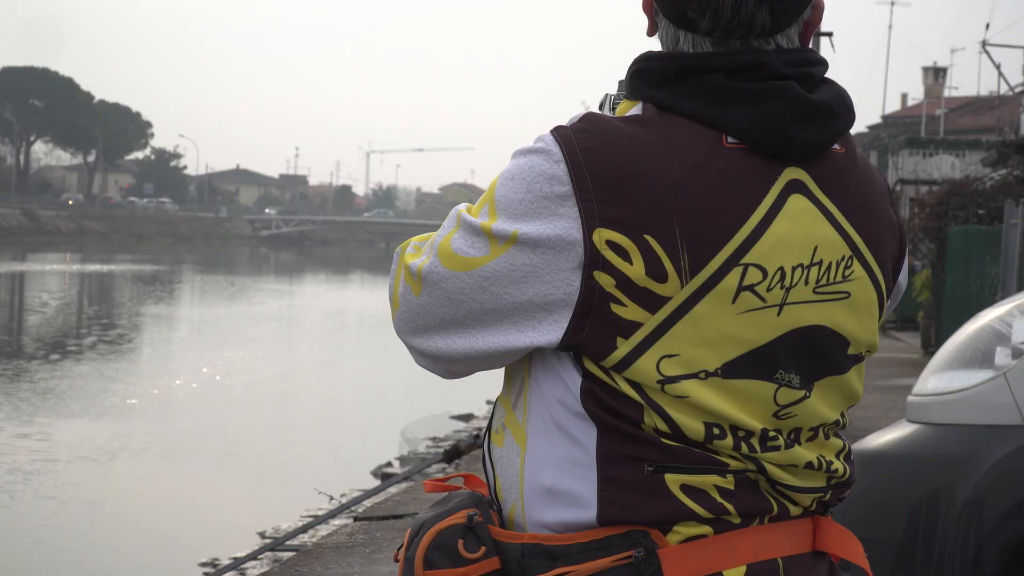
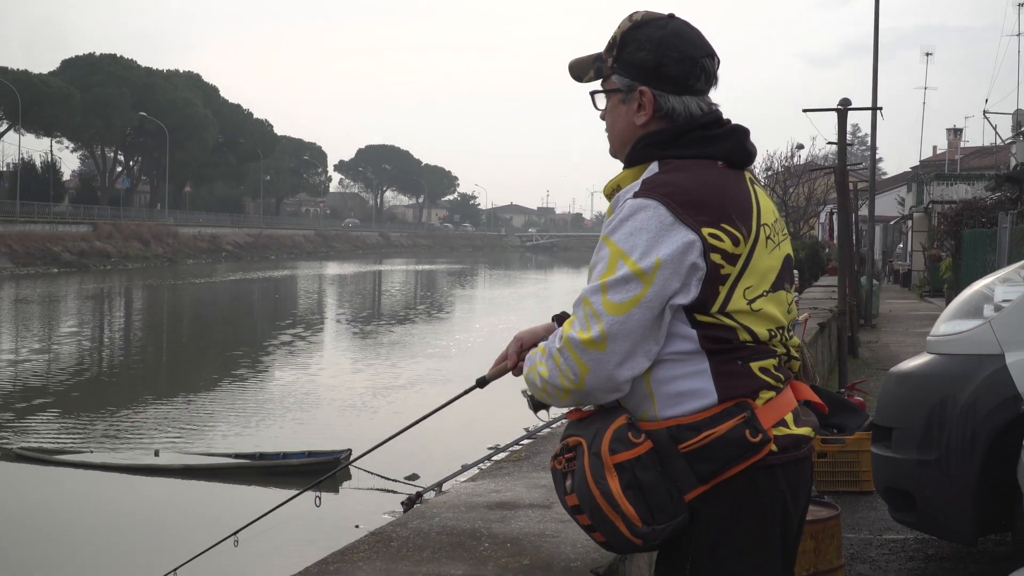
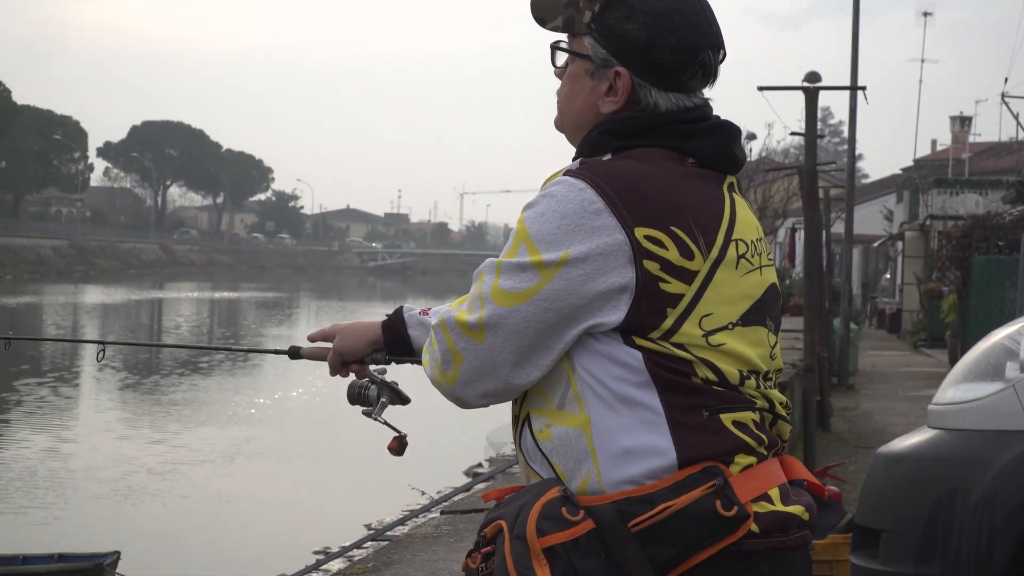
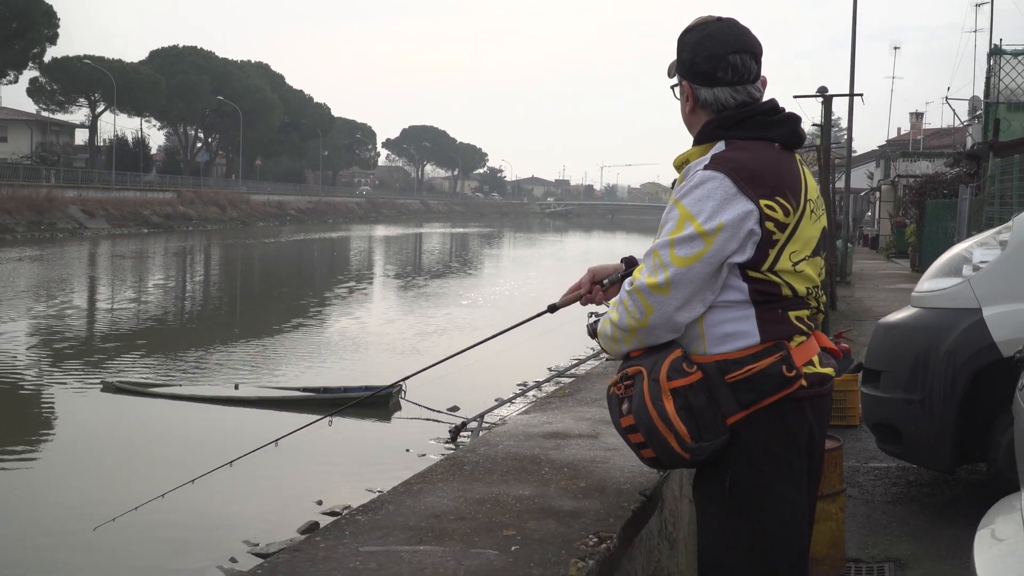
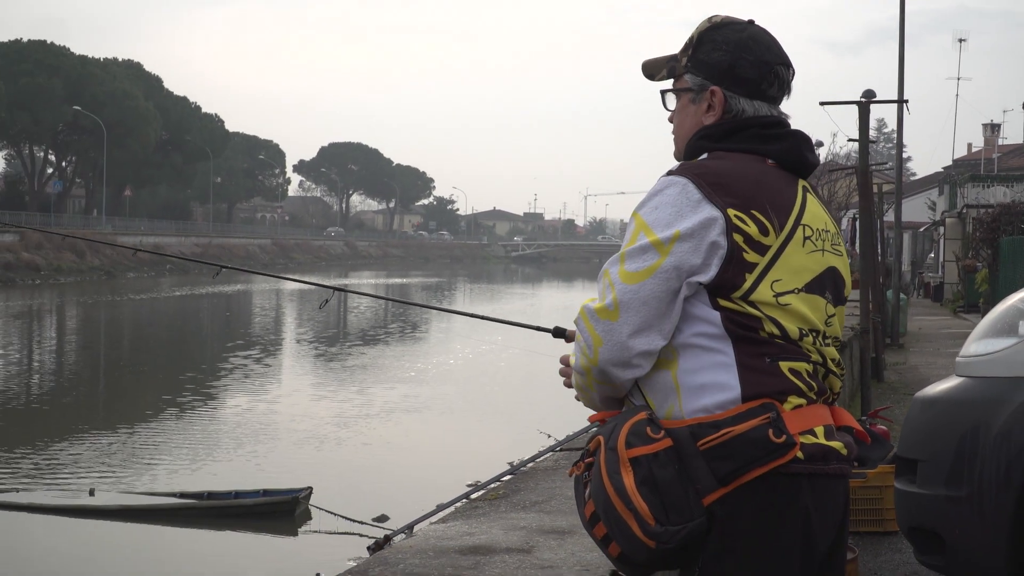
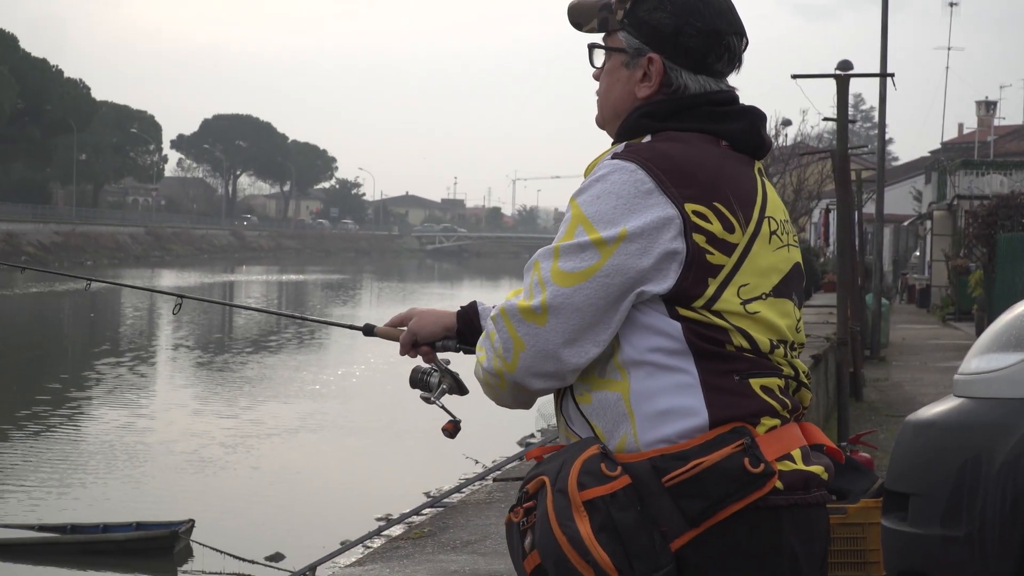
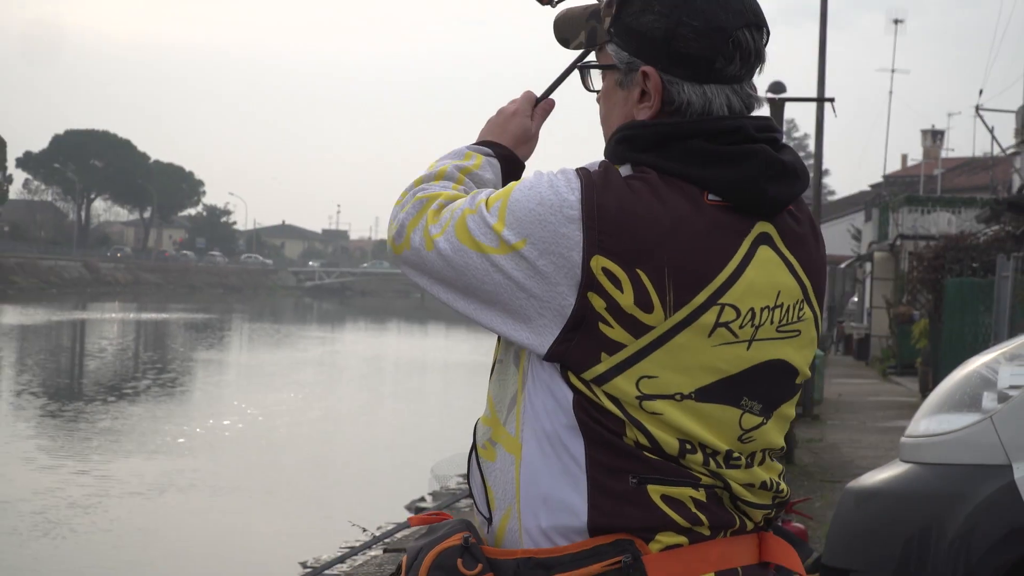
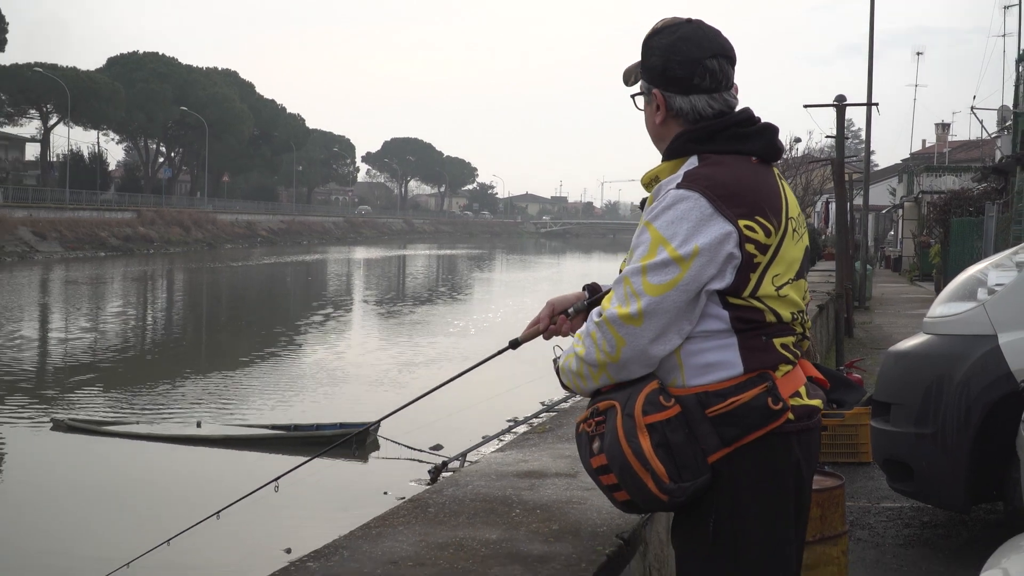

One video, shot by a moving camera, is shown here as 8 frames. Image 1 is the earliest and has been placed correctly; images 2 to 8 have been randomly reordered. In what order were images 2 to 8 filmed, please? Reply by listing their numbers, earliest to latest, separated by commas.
7, 3, 6, 5, 2, 8, 4
